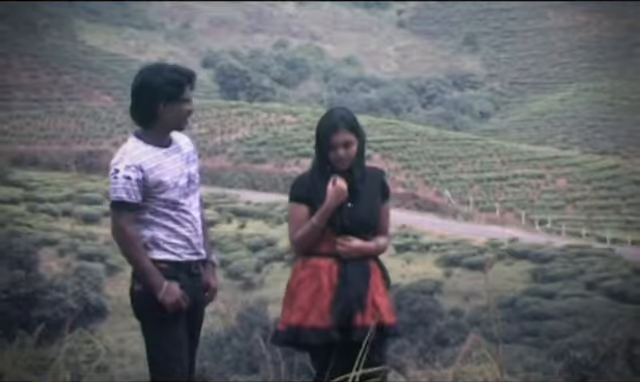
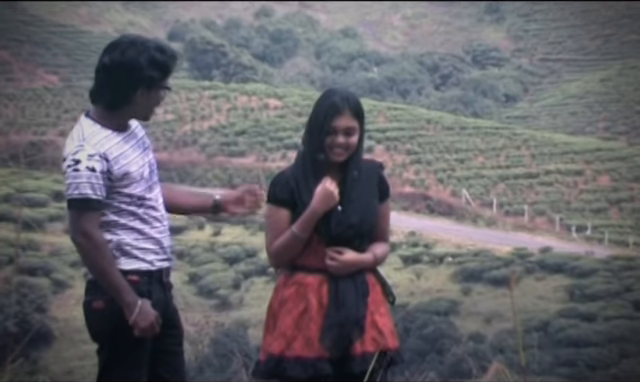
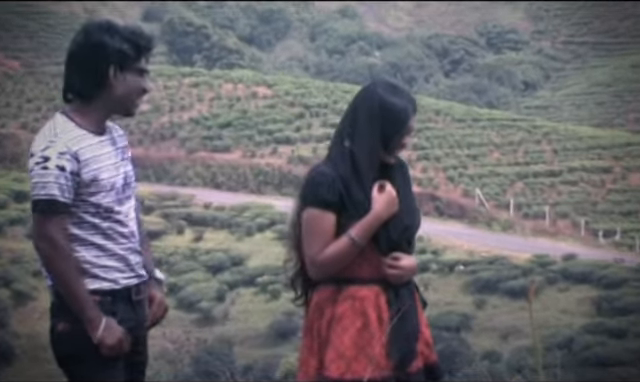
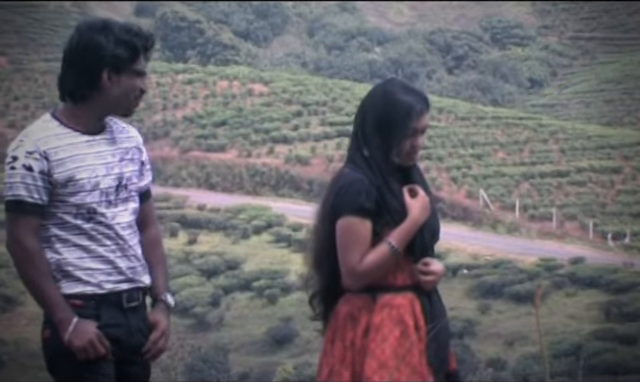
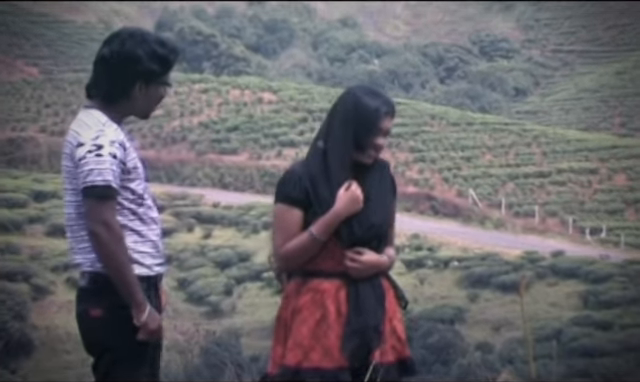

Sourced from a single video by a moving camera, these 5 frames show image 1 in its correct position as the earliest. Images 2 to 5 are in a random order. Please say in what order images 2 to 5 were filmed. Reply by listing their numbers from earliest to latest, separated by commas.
2, 5, 3, 4
